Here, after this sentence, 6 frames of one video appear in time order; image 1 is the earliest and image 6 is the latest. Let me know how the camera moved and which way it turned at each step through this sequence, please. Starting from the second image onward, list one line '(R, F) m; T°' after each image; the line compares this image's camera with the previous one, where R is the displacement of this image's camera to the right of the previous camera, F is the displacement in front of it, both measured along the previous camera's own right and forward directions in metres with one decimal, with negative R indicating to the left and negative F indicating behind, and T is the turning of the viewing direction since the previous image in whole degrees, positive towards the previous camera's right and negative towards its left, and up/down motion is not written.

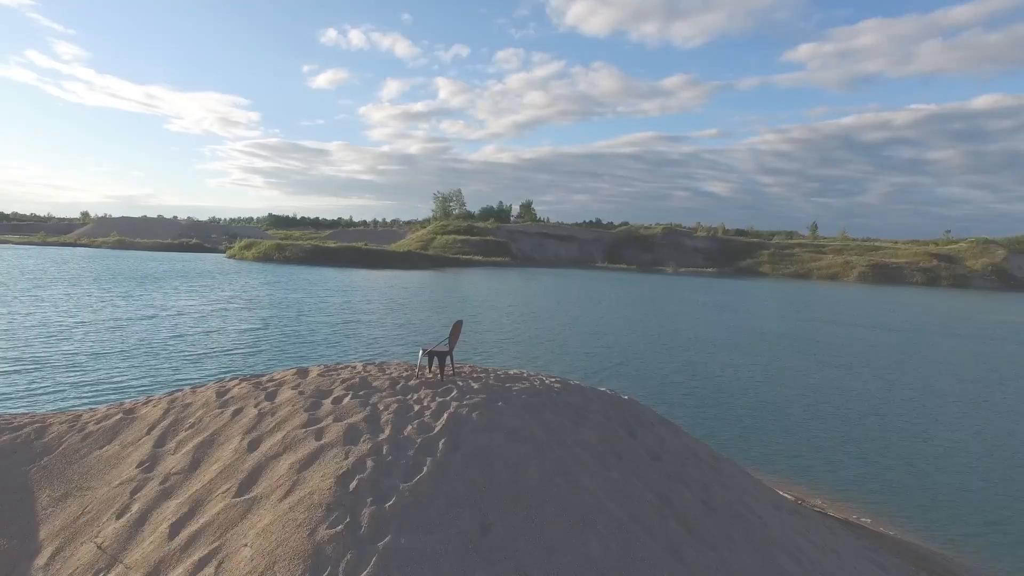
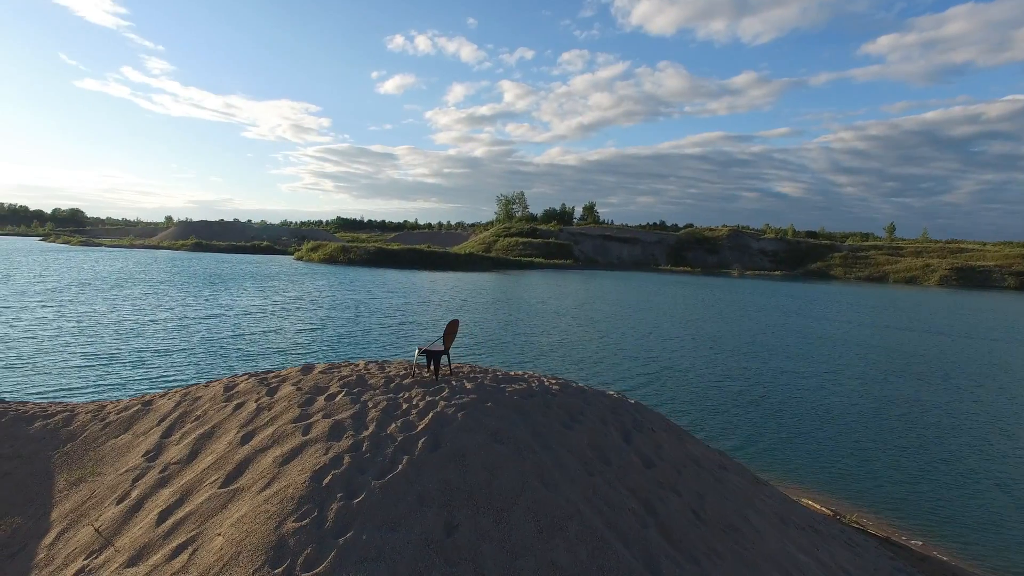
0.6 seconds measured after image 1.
(+0.7, +0.1) m; -6°
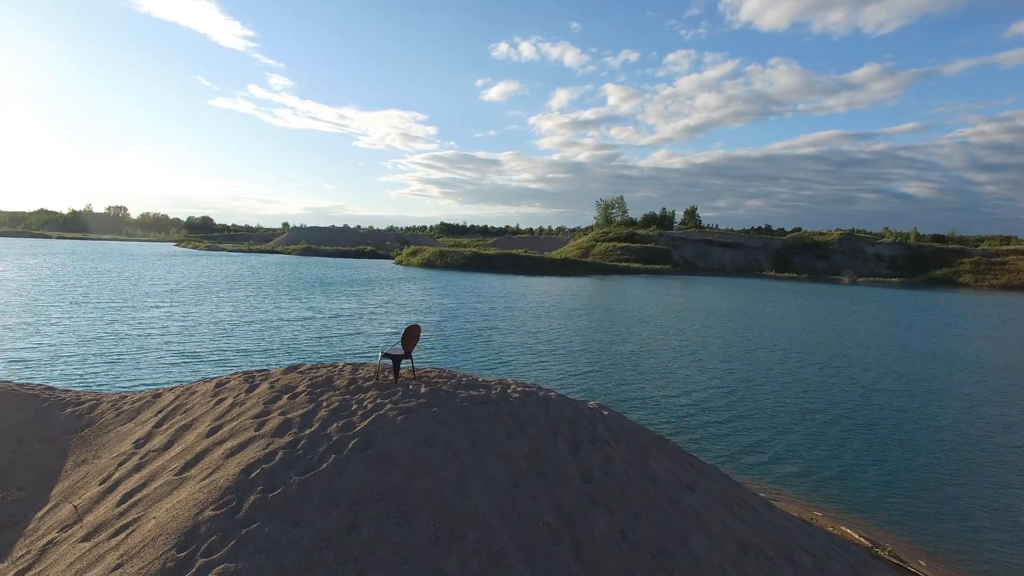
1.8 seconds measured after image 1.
(+1.5, +0.1) m; -10°
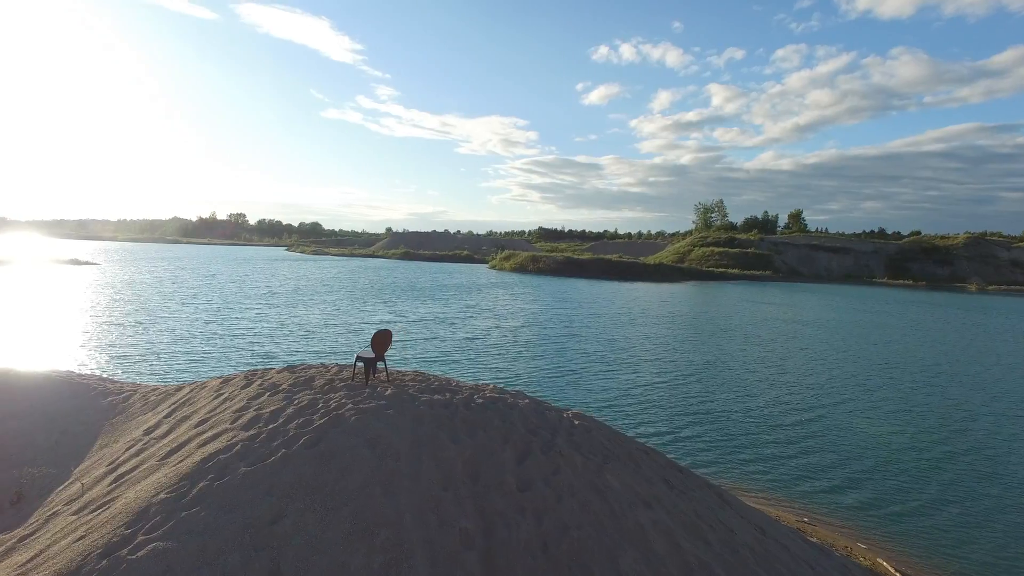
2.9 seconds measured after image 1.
(+1.5, 0.0) m; -9°
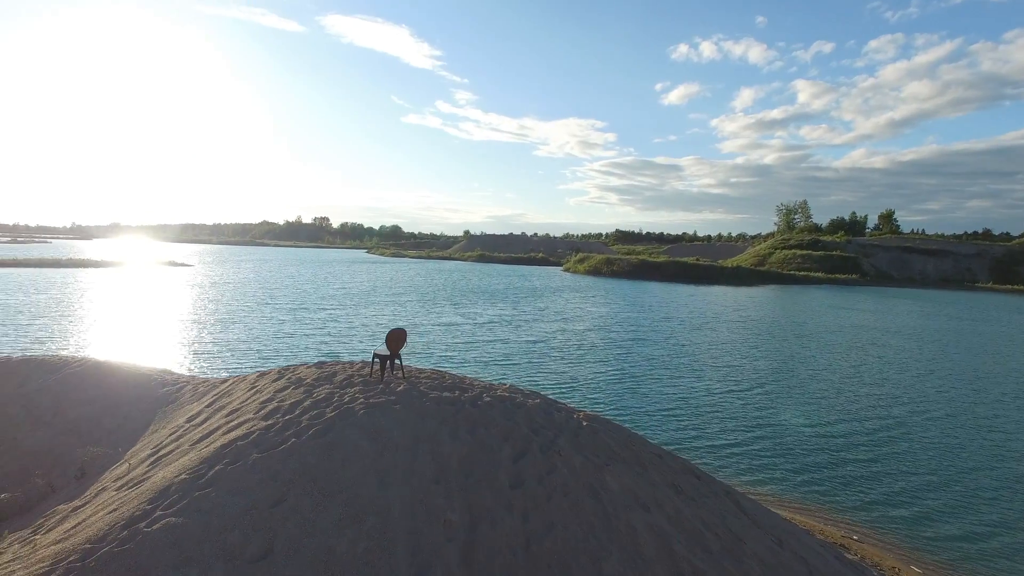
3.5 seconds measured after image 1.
(+0.8, -0.1) m; -7°
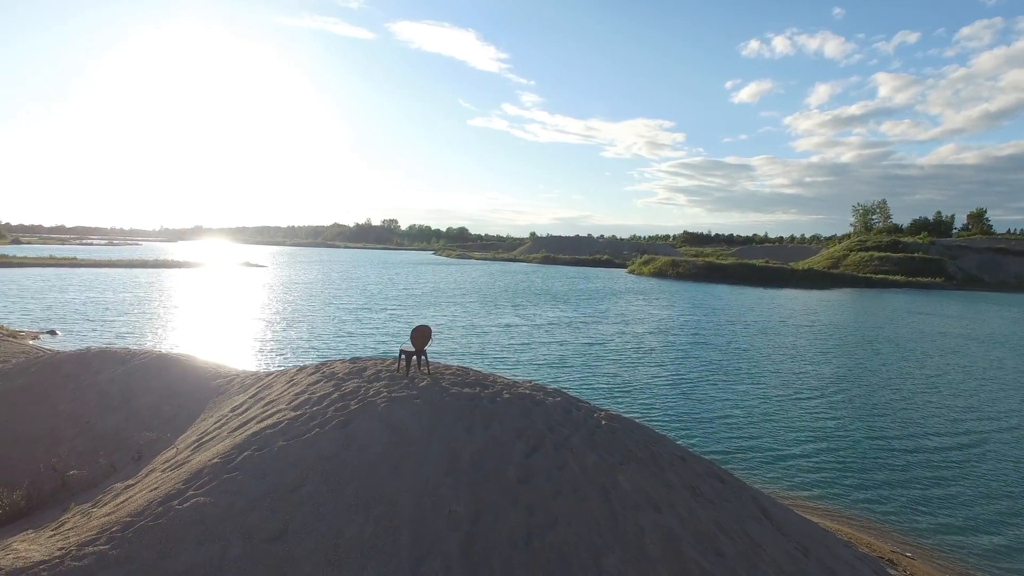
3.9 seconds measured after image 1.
(+0.5, -0.1) m; -6°
